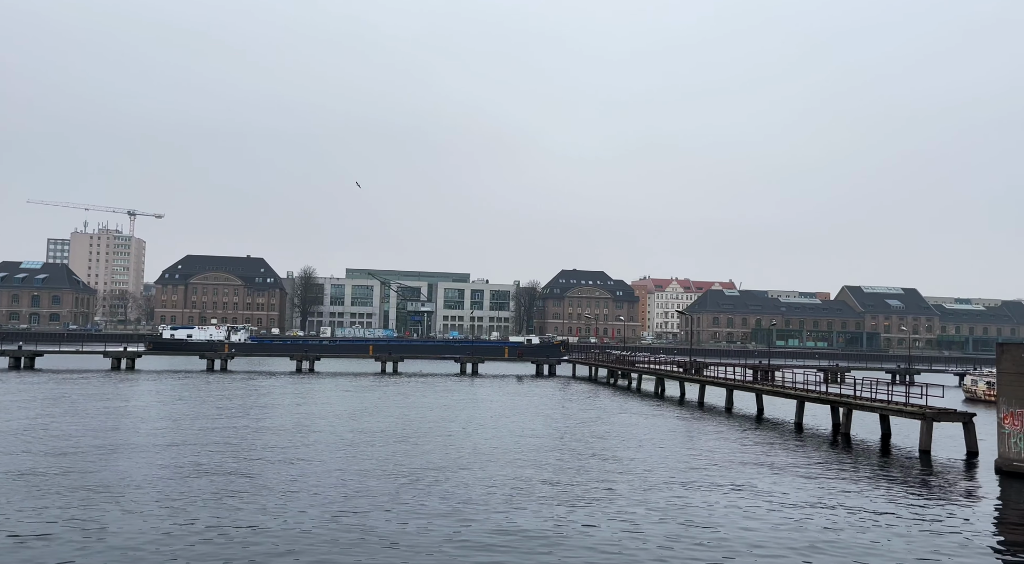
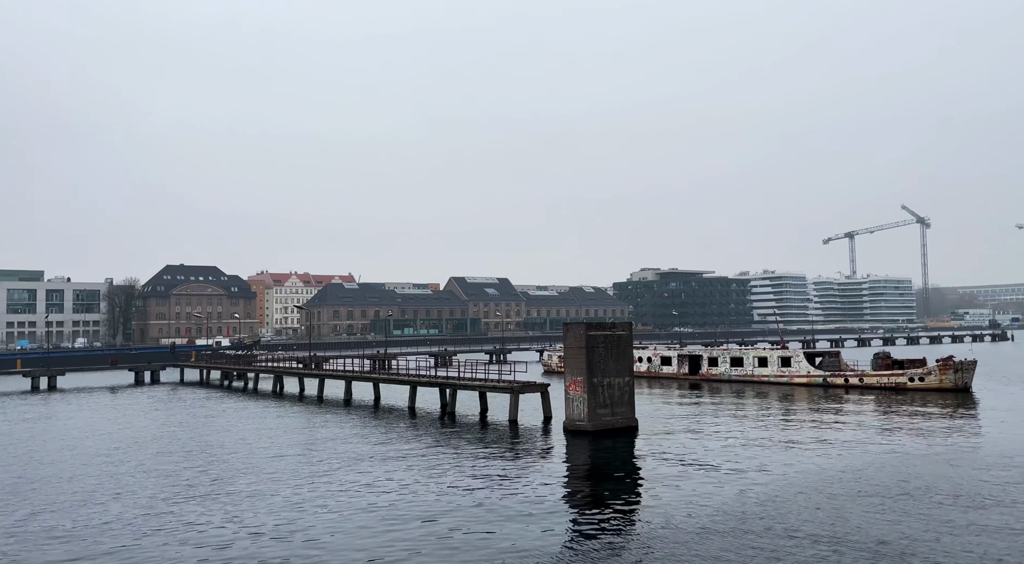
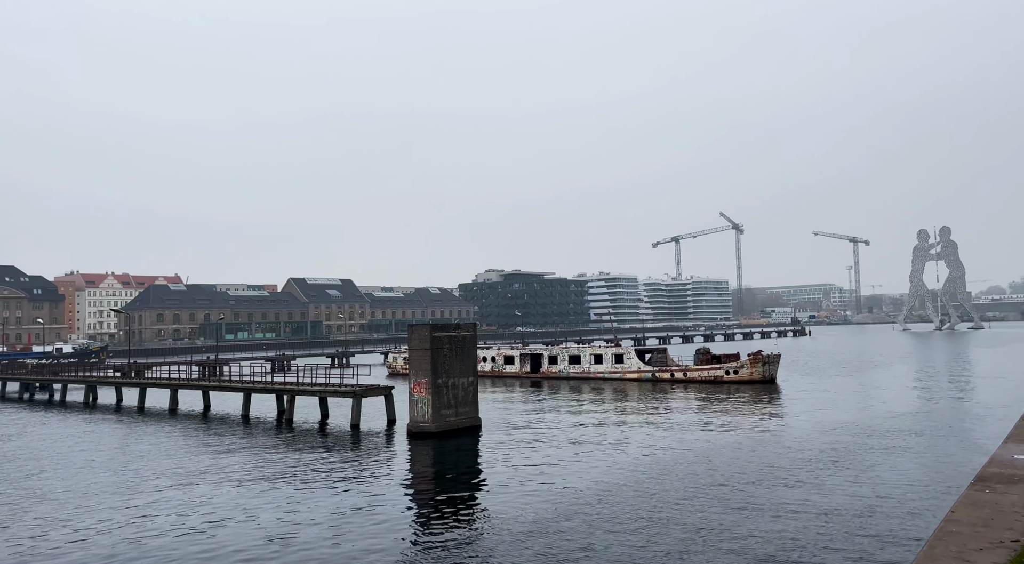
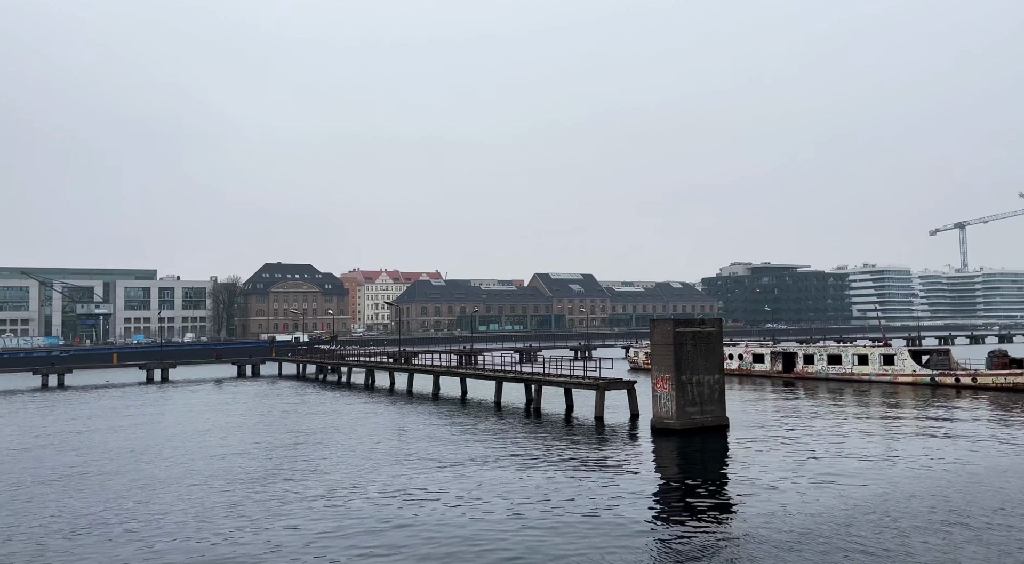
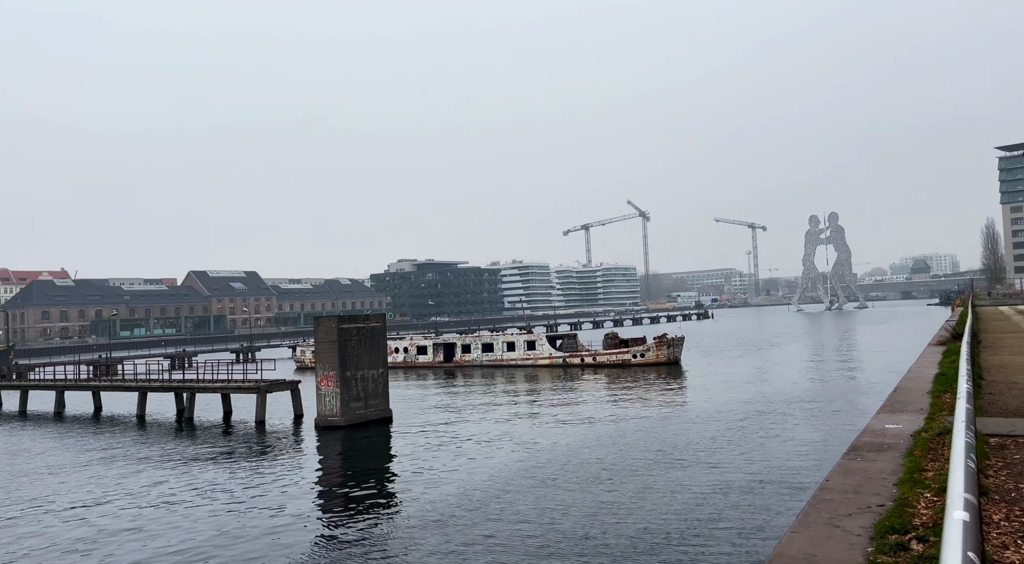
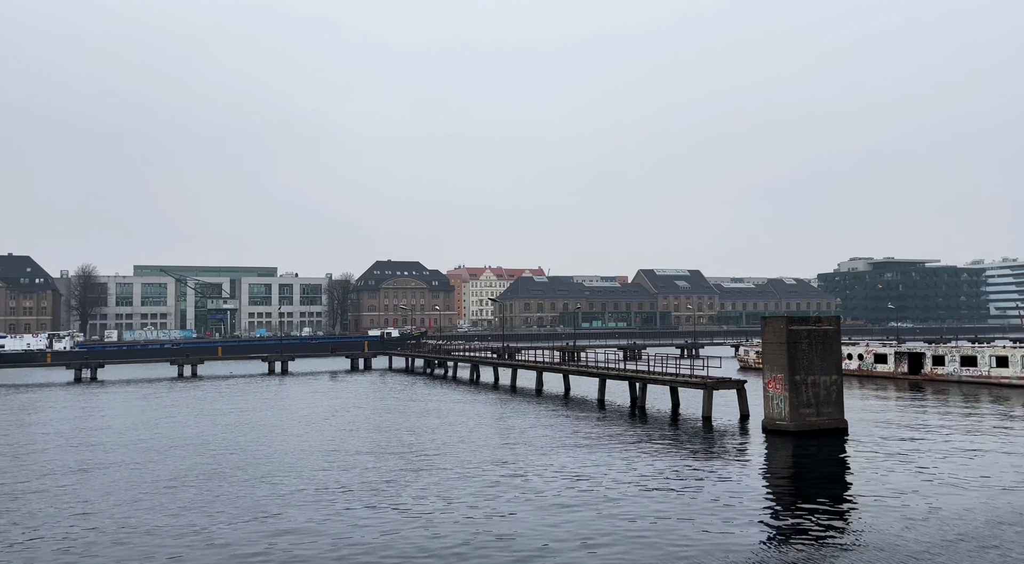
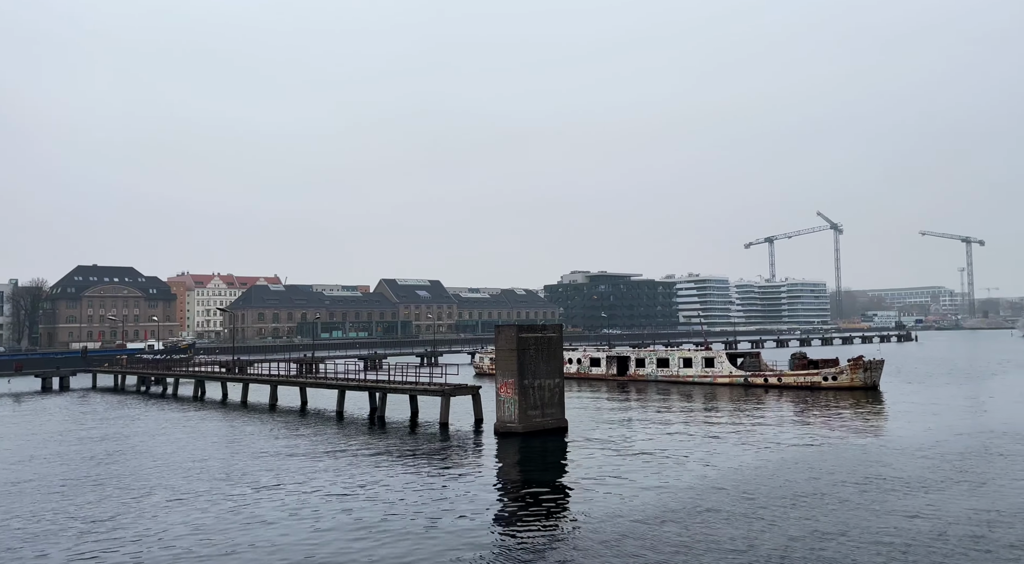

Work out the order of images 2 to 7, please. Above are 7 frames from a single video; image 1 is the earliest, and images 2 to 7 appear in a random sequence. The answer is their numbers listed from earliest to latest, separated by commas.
6, 4, 2, 7, 3, 5
